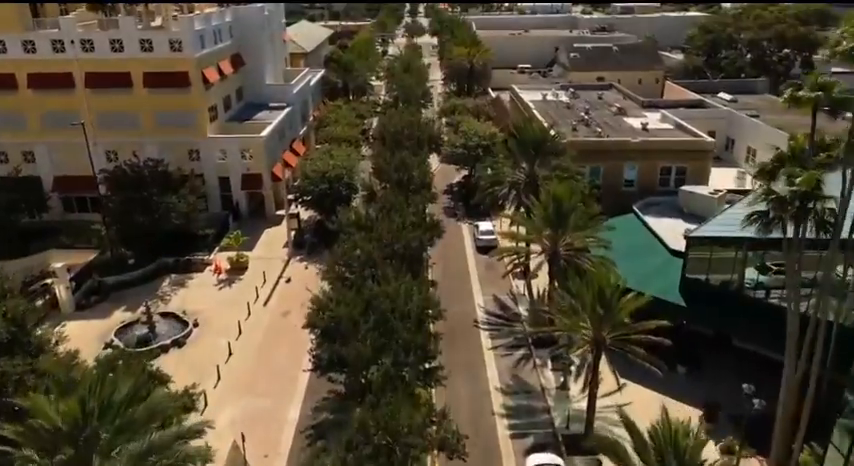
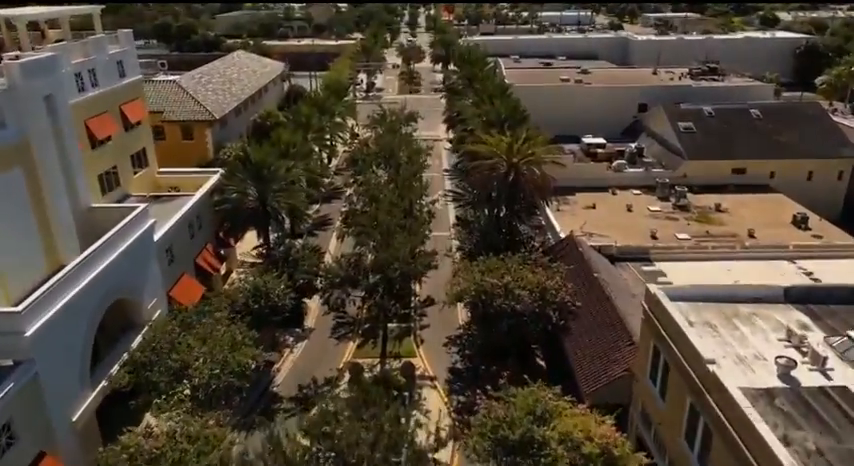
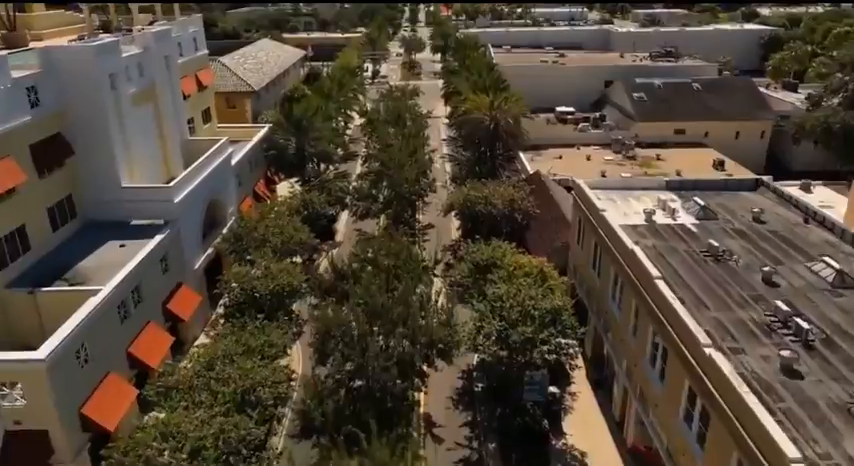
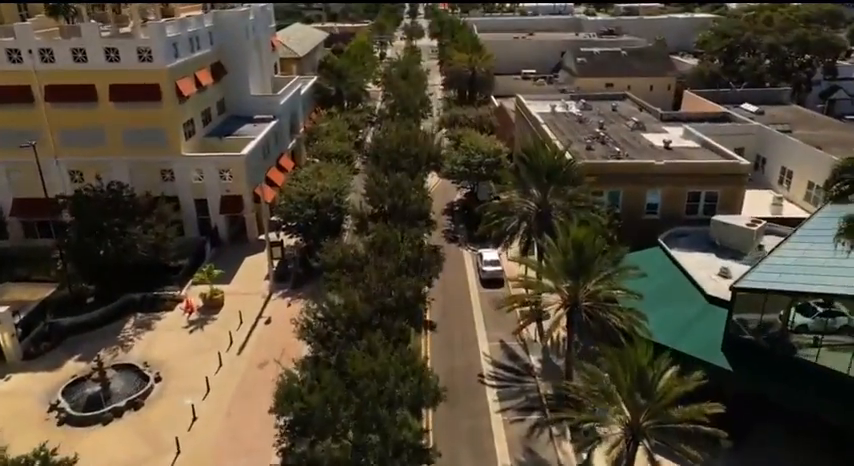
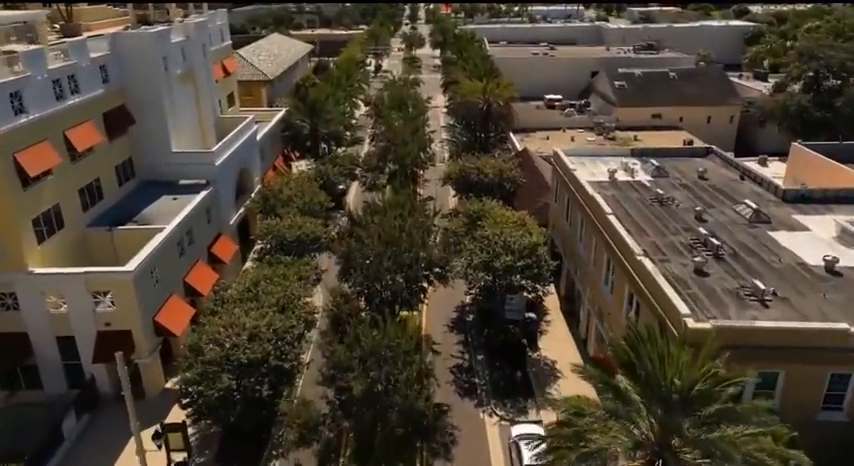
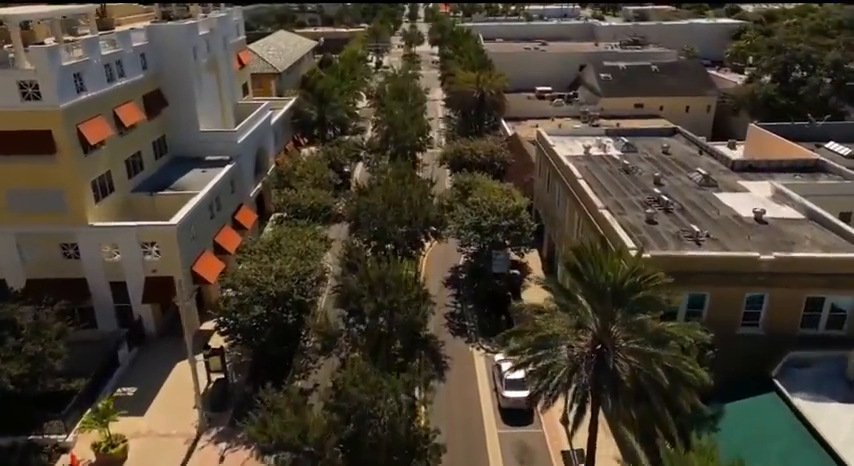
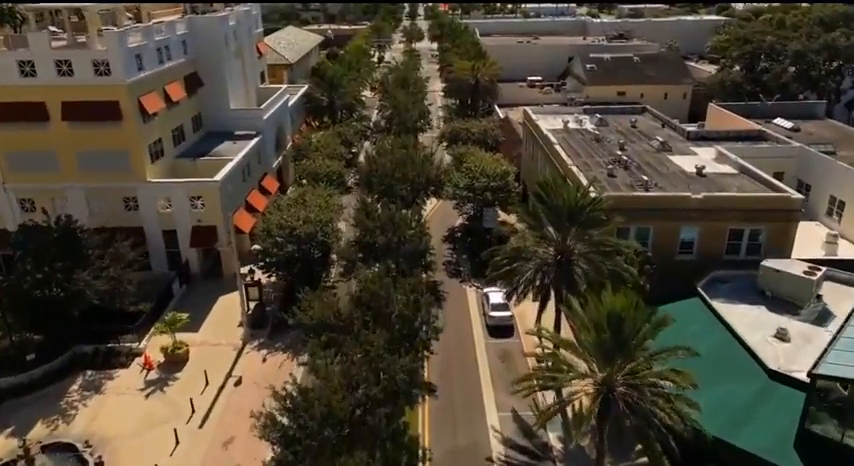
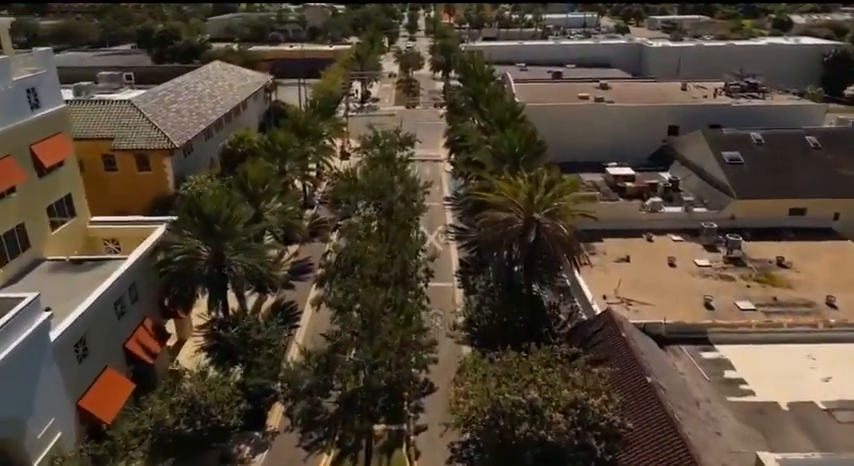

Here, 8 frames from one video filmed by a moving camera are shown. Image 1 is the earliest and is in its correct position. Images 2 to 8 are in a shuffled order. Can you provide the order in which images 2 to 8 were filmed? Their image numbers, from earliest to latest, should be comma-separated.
4, 7, 6, 5, 3, 2, 8
